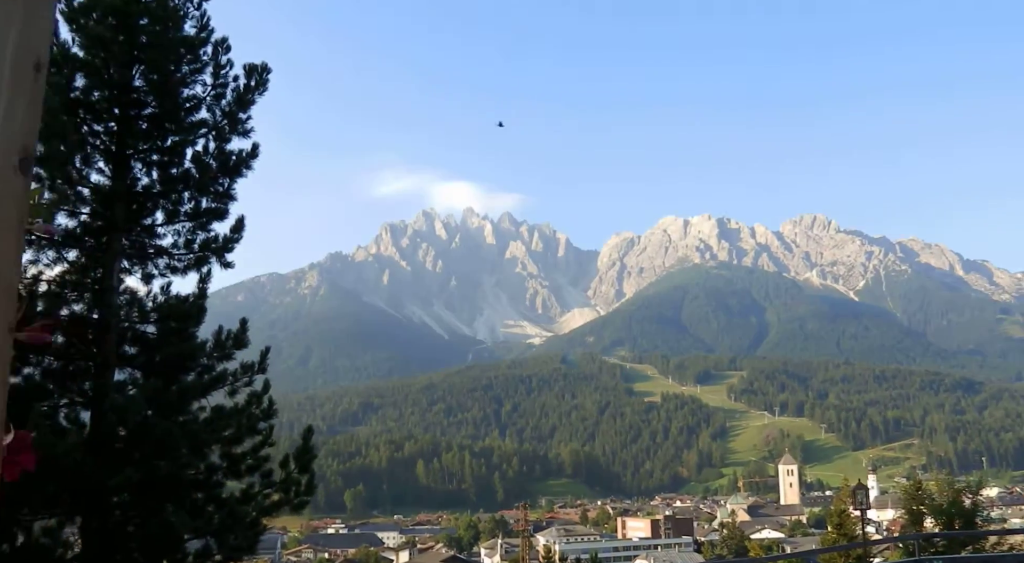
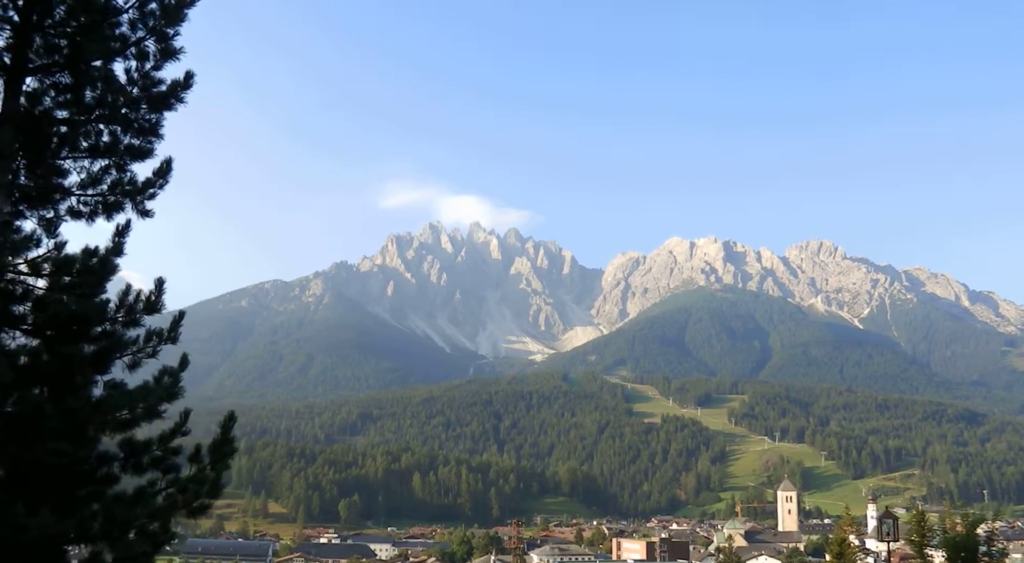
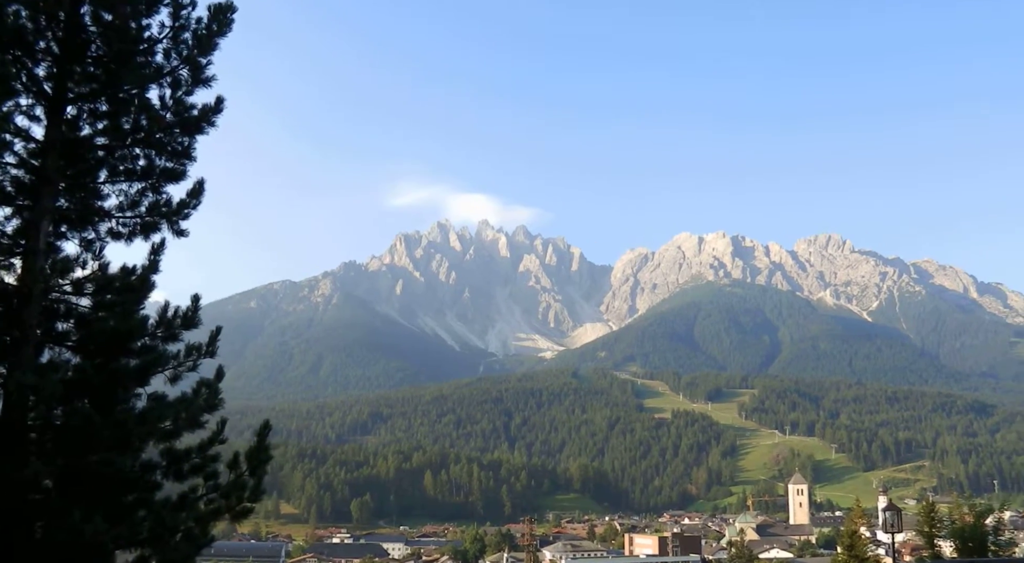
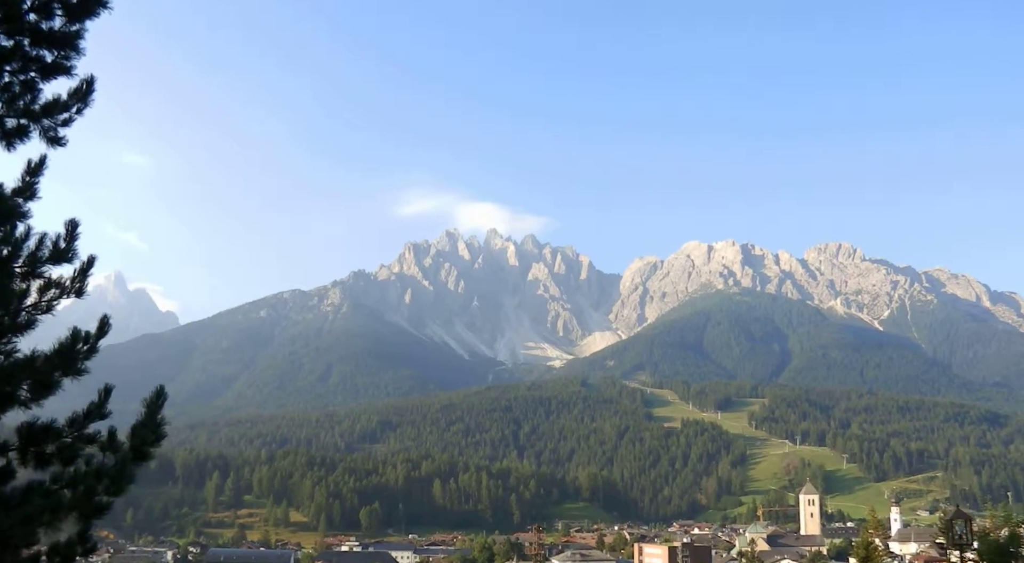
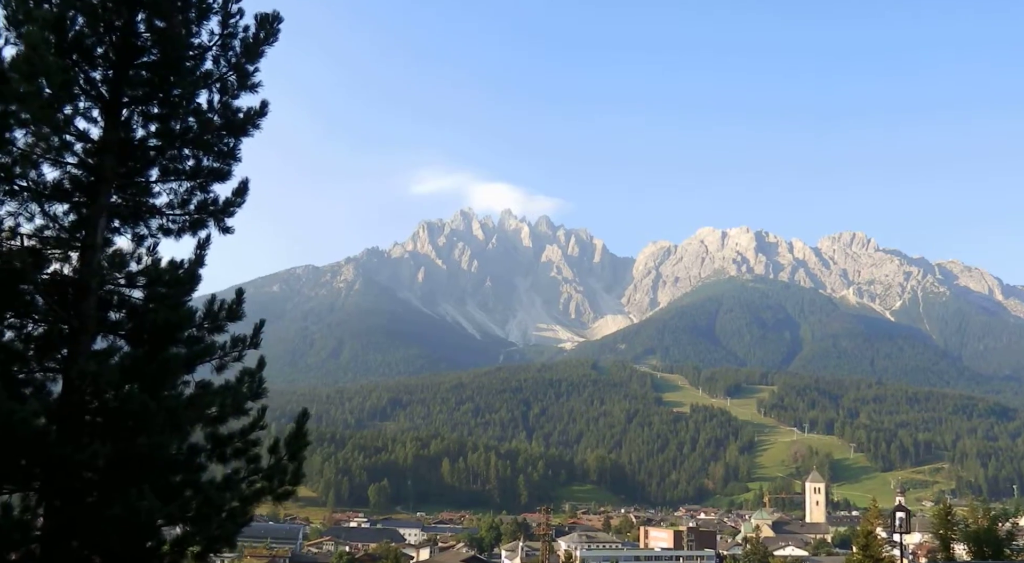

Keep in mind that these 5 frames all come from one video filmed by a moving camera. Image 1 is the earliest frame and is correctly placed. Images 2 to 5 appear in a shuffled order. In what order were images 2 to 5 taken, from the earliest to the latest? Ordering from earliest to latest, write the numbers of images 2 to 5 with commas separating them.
5, 3, 2, 4
